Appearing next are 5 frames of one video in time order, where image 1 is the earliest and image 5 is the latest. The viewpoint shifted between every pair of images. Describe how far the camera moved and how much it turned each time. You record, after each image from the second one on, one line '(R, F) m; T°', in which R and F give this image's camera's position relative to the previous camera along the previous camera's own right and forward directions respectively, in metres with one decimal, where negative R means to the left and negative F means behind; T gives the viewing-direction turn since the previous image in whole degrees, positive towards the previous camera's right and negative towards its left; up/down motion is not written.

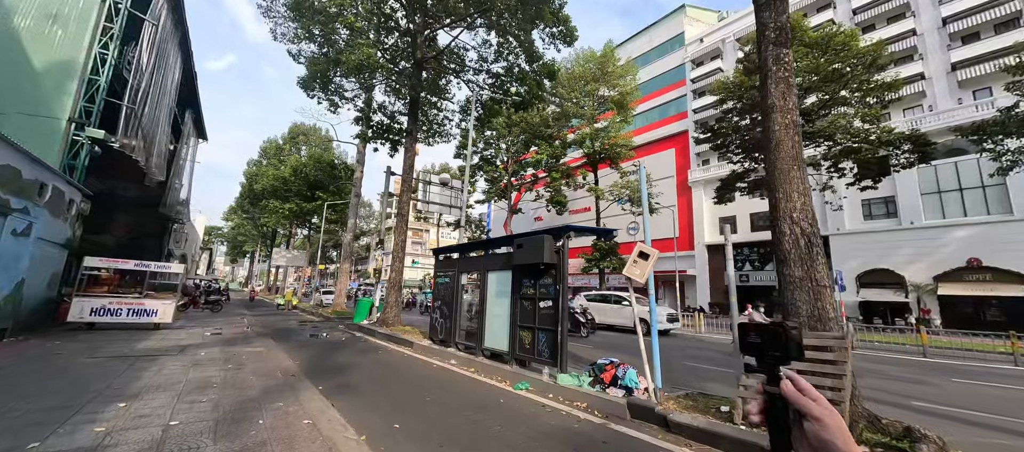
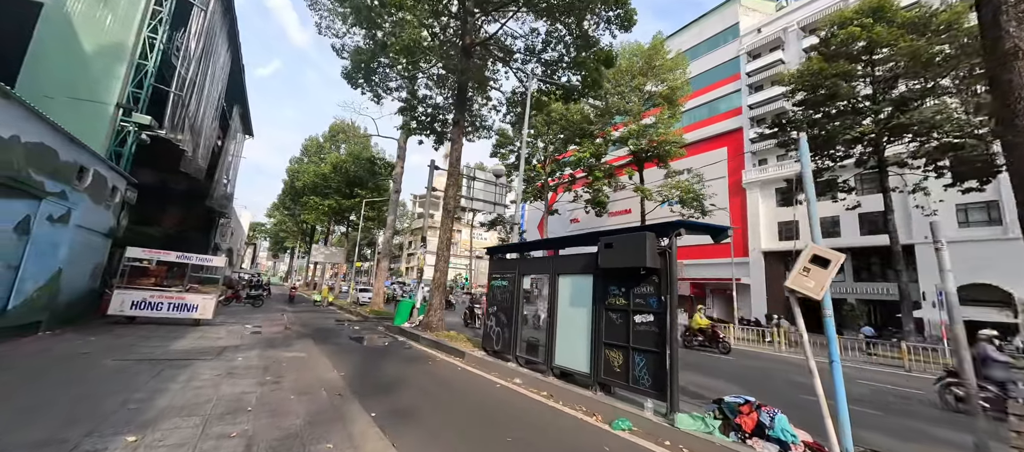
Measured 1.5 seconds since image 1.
(-0.8, +1.1) m; -4°
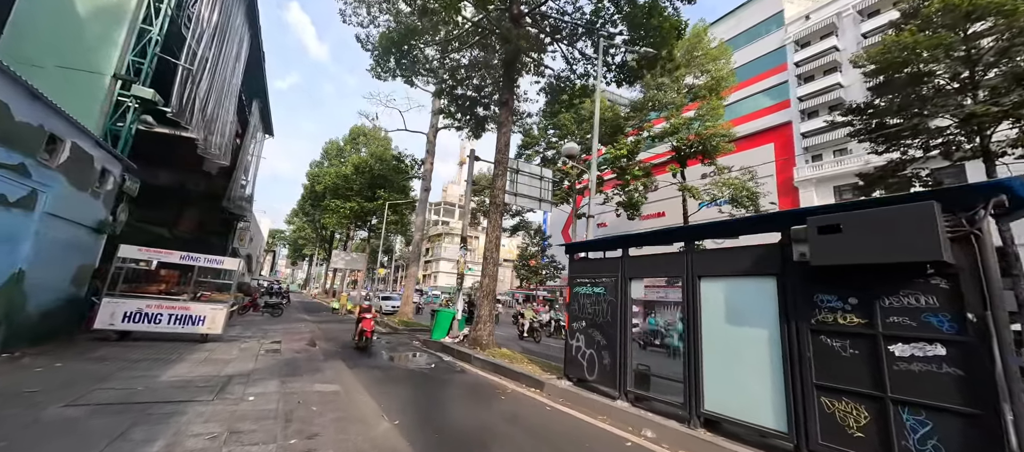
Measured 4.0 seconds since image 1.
(-1.3, +2.0) m; -2°
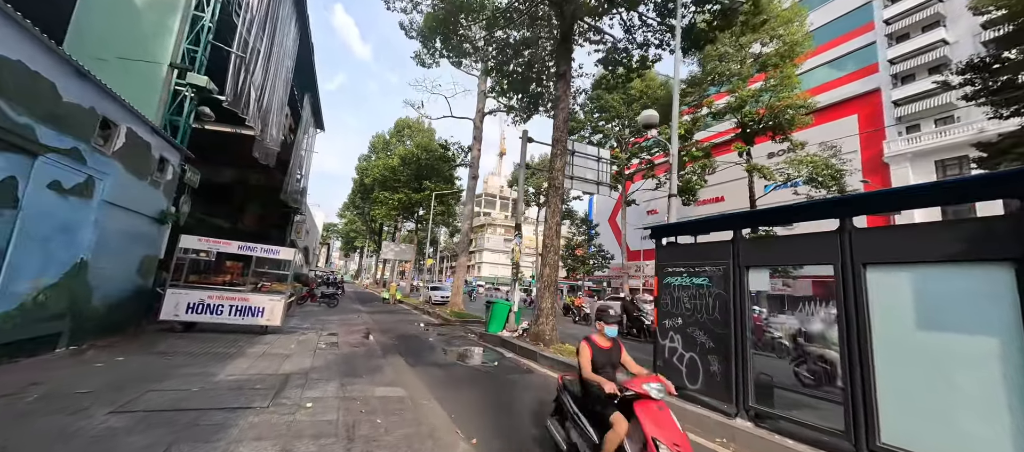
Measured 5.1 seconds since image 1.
(-0.5, +0.8) m; -6°
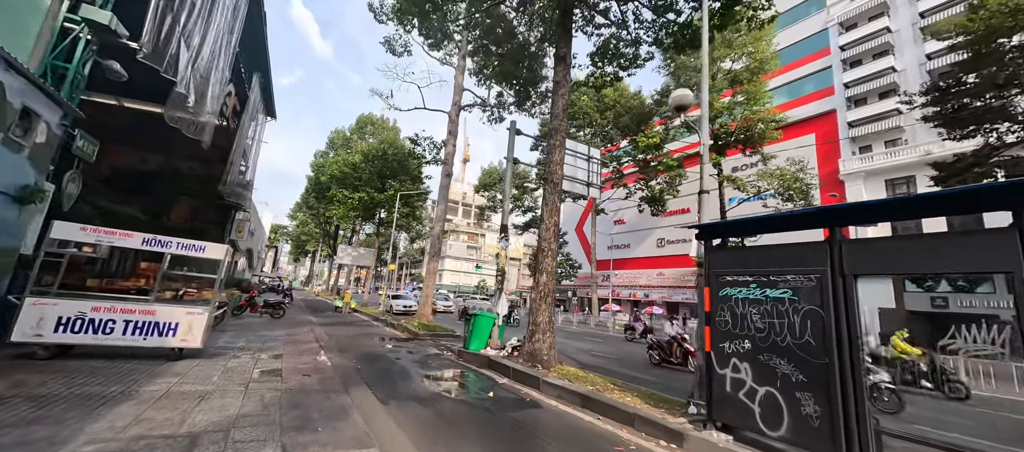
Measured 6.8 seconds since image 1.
(-0.7, +1.5) m; +6°
